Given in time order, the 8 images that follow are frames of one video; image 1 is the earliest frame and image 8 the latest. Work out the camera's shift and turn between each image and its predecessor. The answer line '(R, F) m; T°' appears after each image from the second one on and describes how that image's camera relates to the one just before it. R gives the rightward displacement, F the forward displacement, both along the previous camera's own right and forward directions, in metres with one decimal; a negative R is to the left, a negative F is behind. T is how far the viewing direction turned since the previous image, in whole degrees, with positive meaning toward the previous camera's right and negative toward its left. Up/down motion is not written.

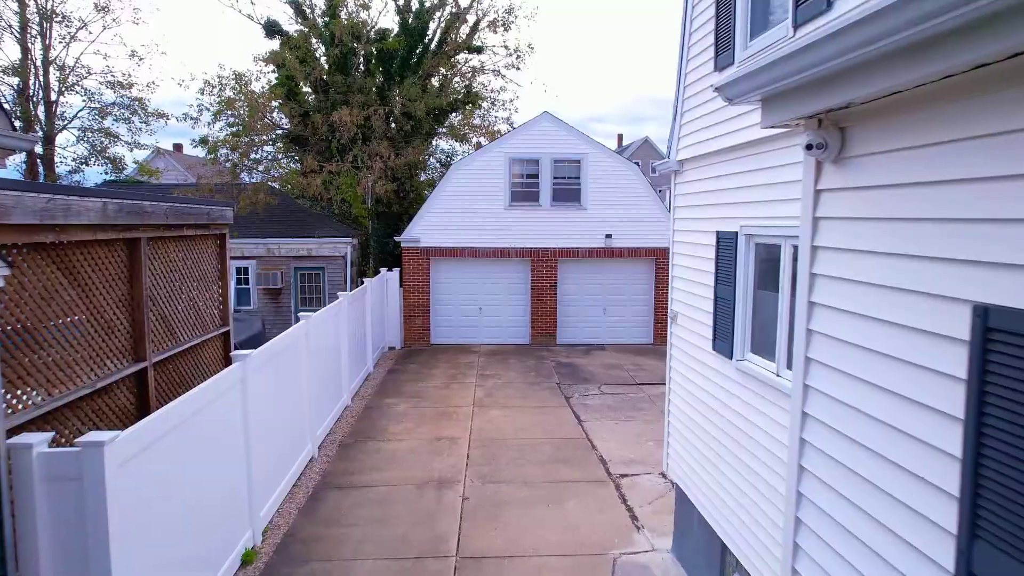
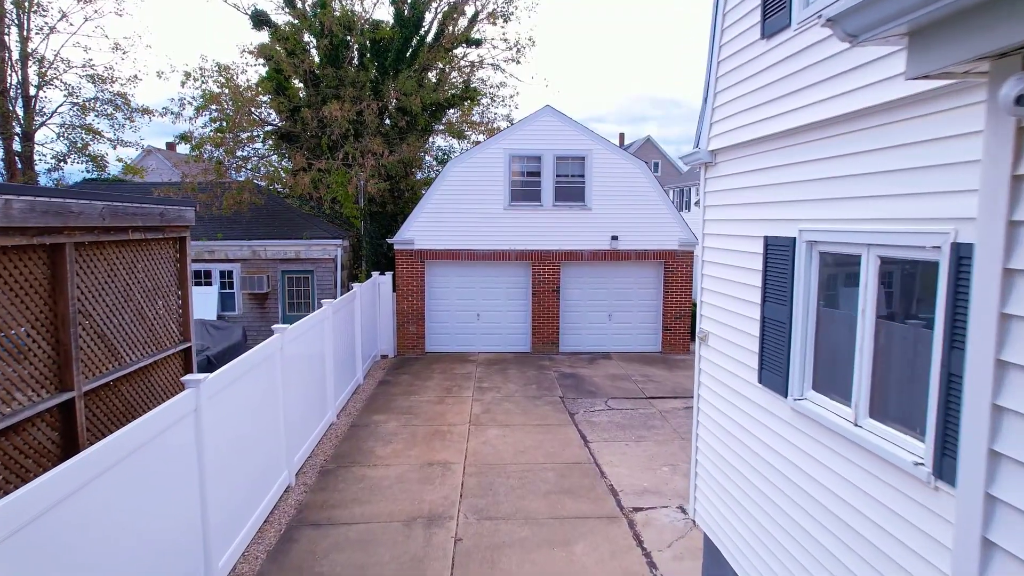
(0.0, +0.8) m; 0°
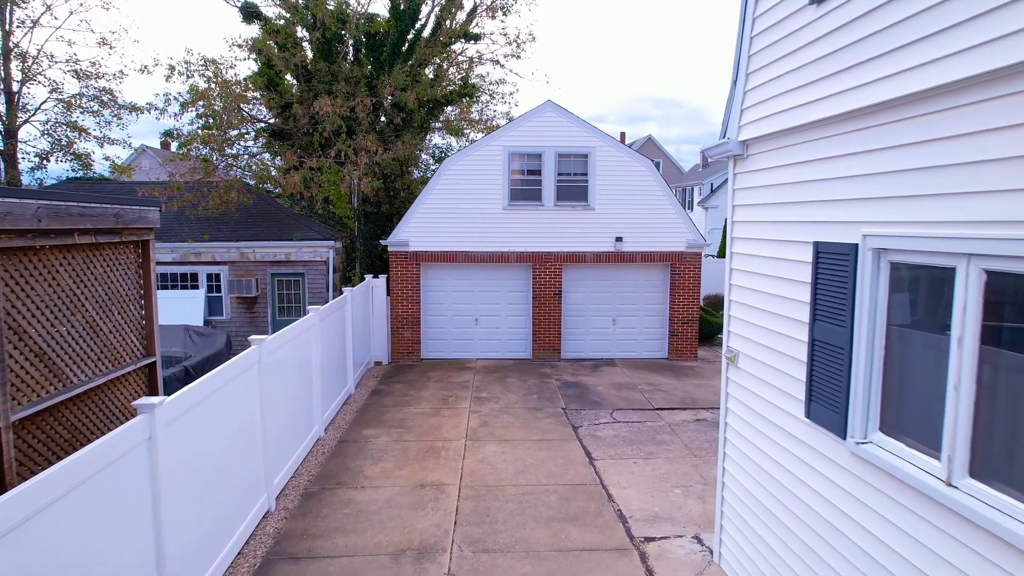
(0.0, +0.6) m; 0°
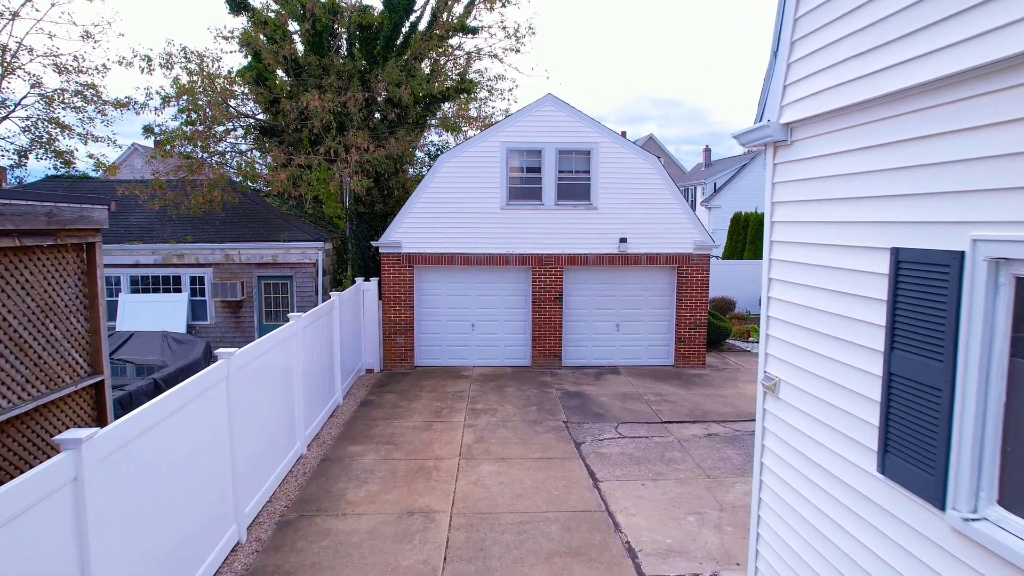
(0.0, +0.6) m; 0°
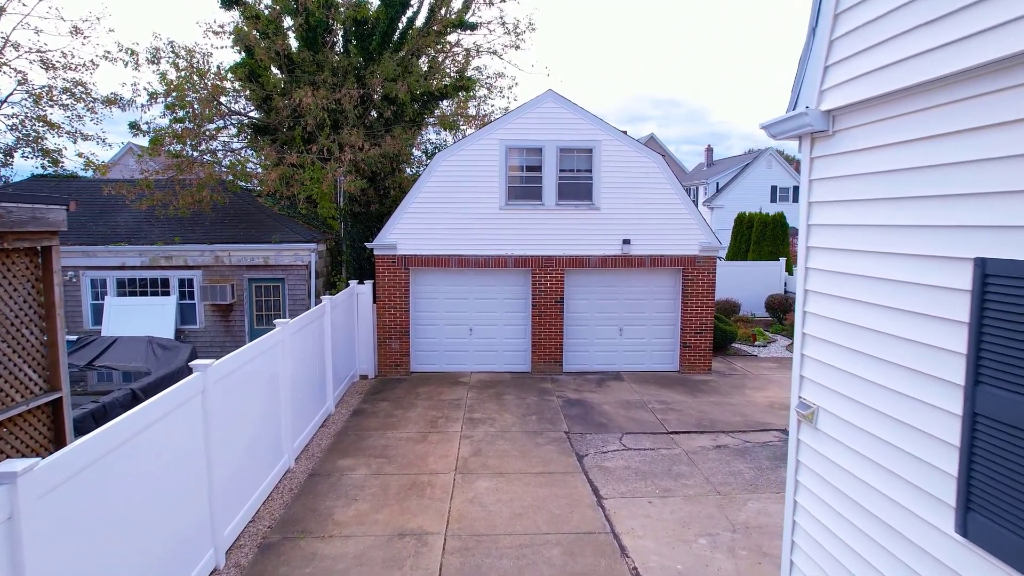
(0.0, +0.4) m; 0°
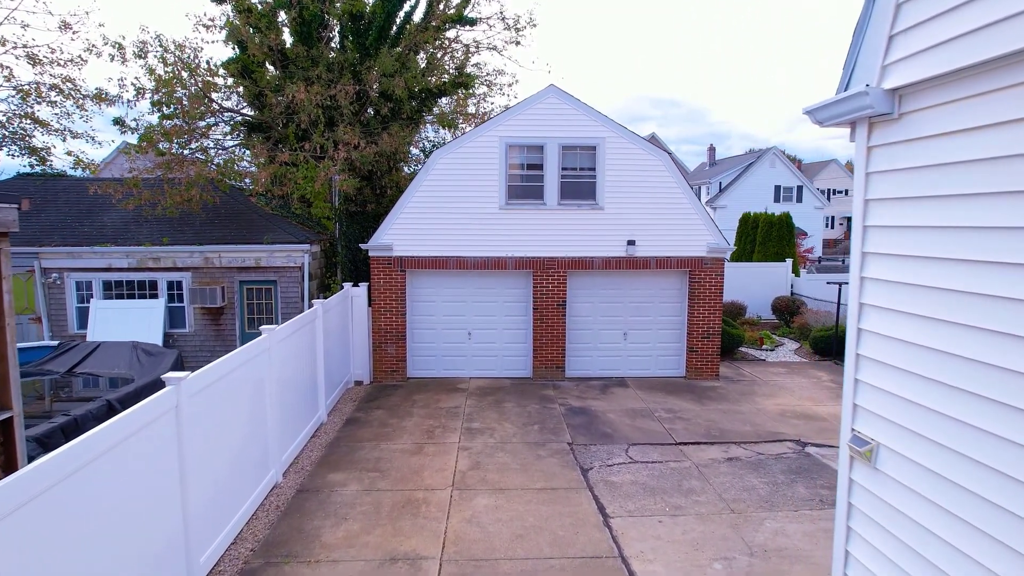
(0.0, +0.4) m; 0°
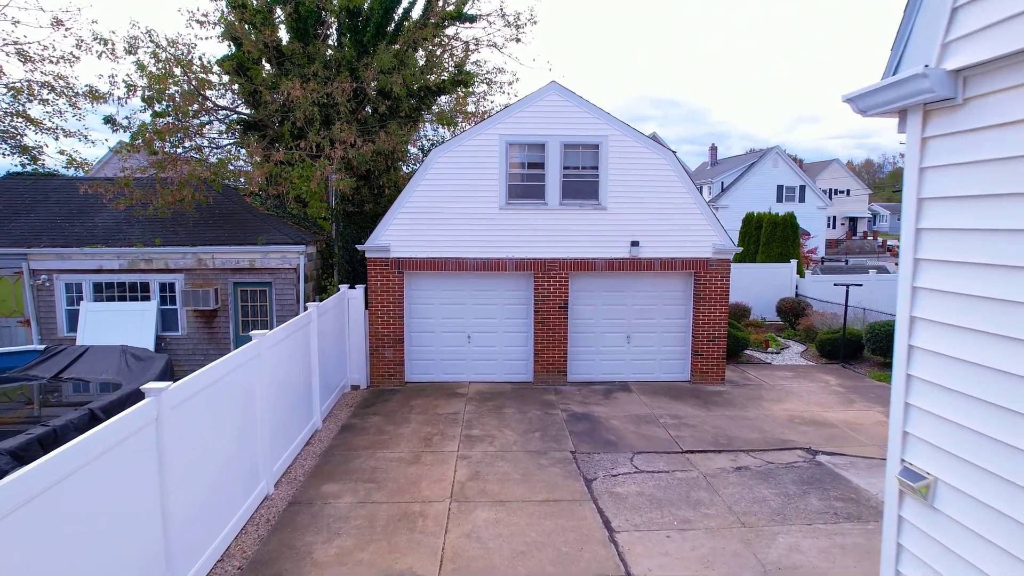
(0.0, +0.3) m; 0°
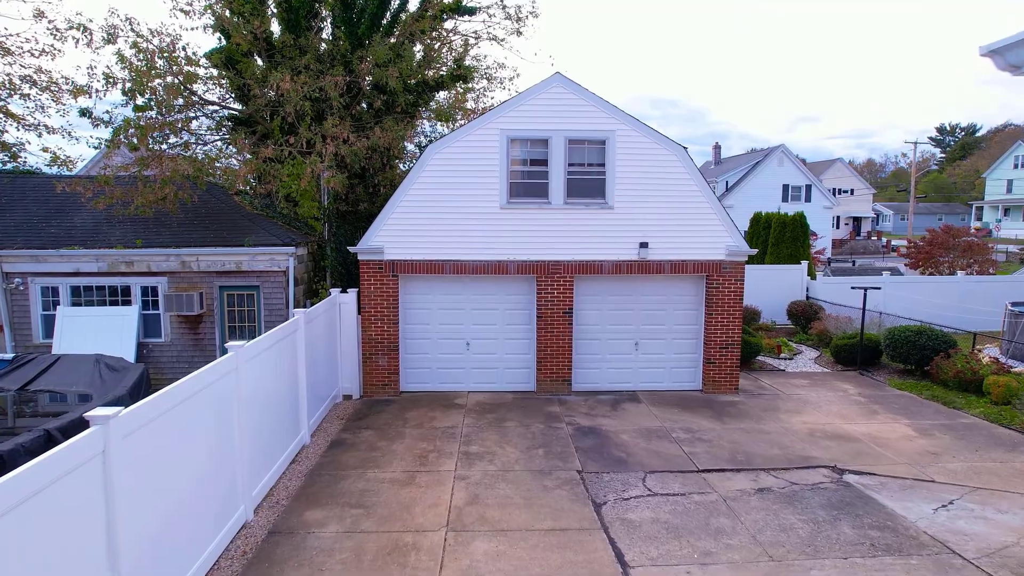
(0.0, +0.6) m; 0°
